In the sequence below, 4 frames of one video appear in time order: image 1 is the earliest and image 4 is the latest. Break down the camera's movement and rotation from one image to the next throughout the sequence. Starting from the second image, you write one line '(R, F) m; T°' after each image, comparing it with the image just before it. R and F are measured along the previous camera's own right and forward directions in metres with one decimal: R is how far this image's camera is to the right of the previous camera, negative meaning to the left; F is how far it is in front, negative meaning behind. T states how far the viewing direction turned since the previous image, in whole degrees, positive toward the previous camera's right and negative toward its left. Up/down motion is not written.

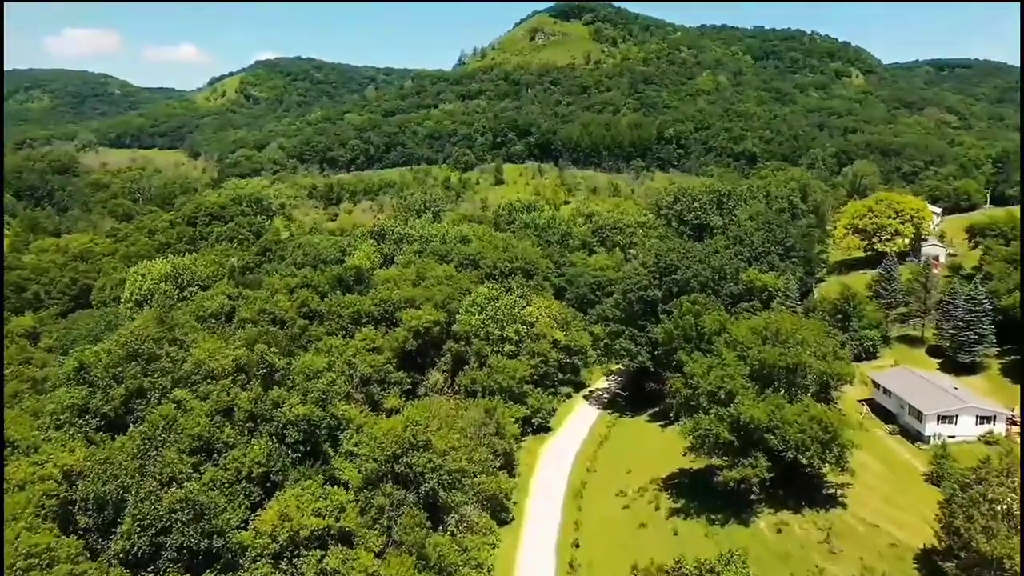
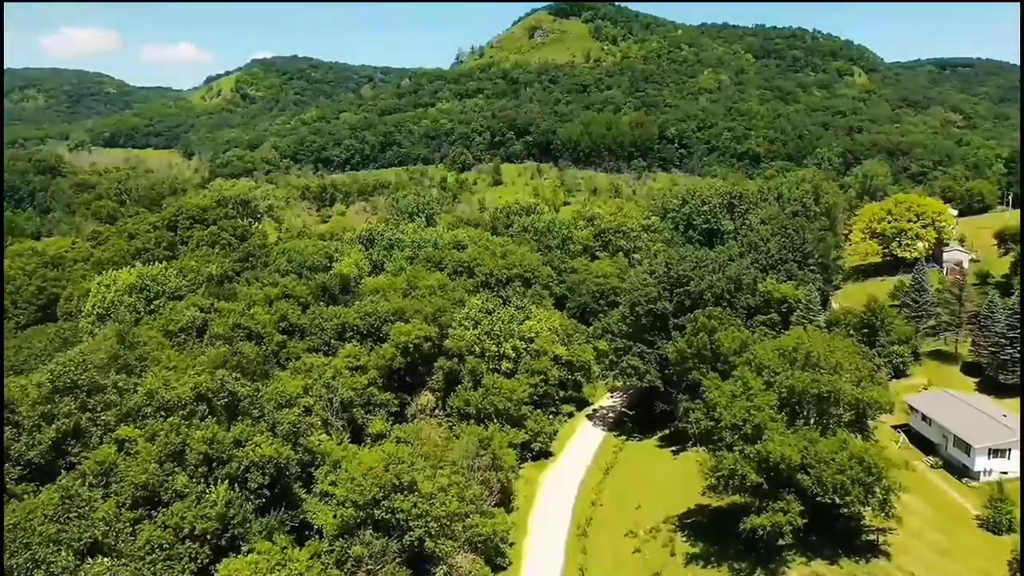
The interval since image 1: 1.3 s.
(+0.1, +5.9) m; 0°
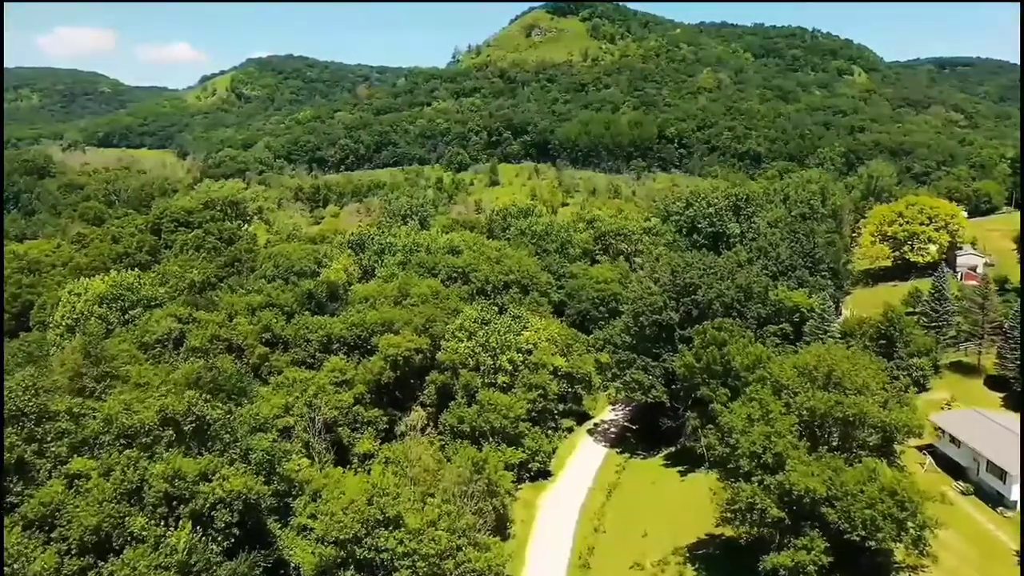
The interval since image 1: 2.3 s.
(+0.1, +3.8) m; 0°
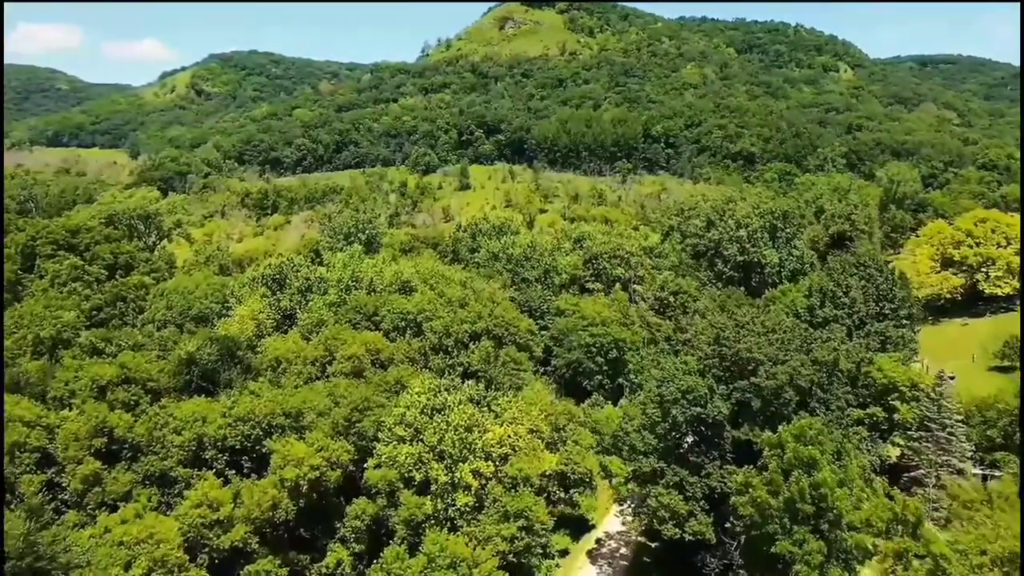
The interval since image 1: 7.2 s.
(+0.5, +20.7) m; +2°
